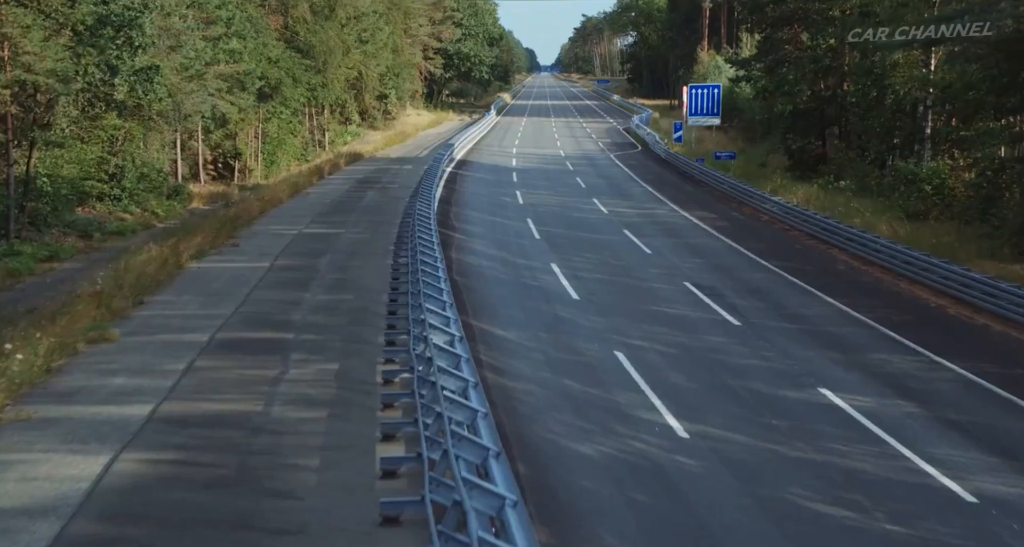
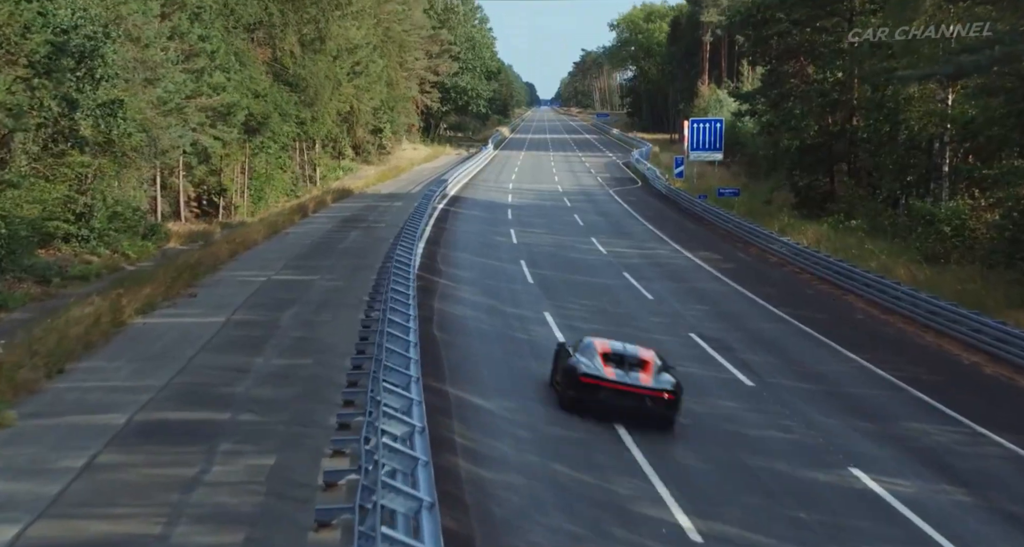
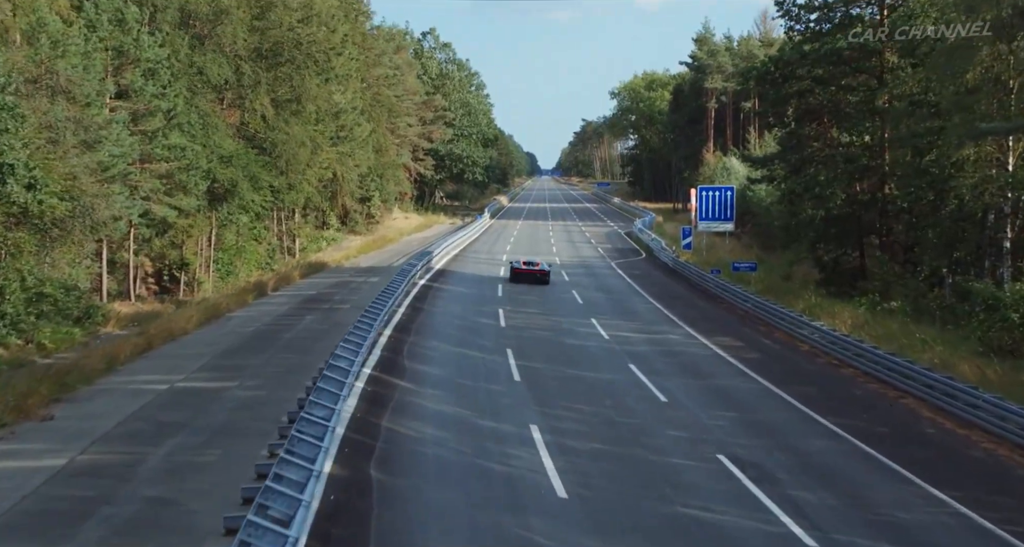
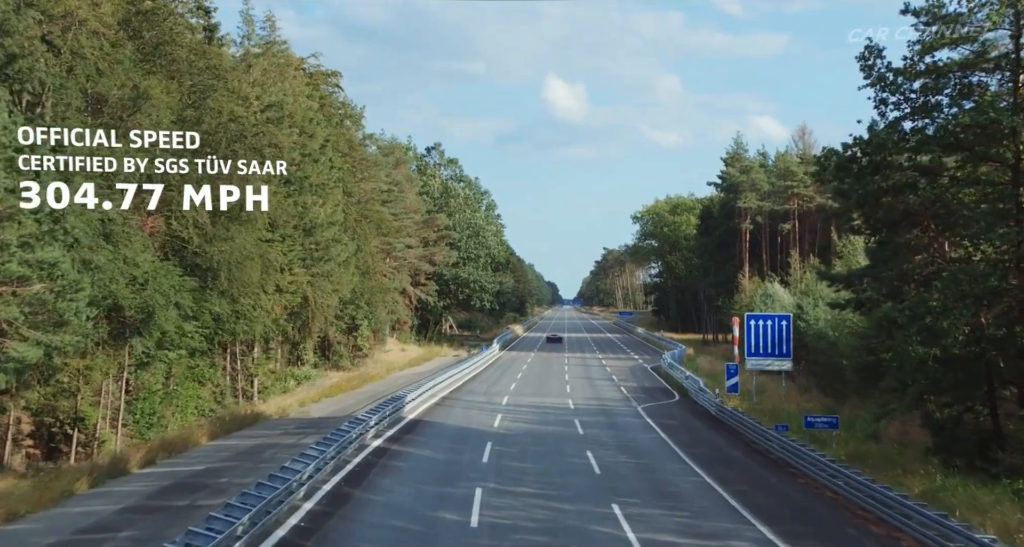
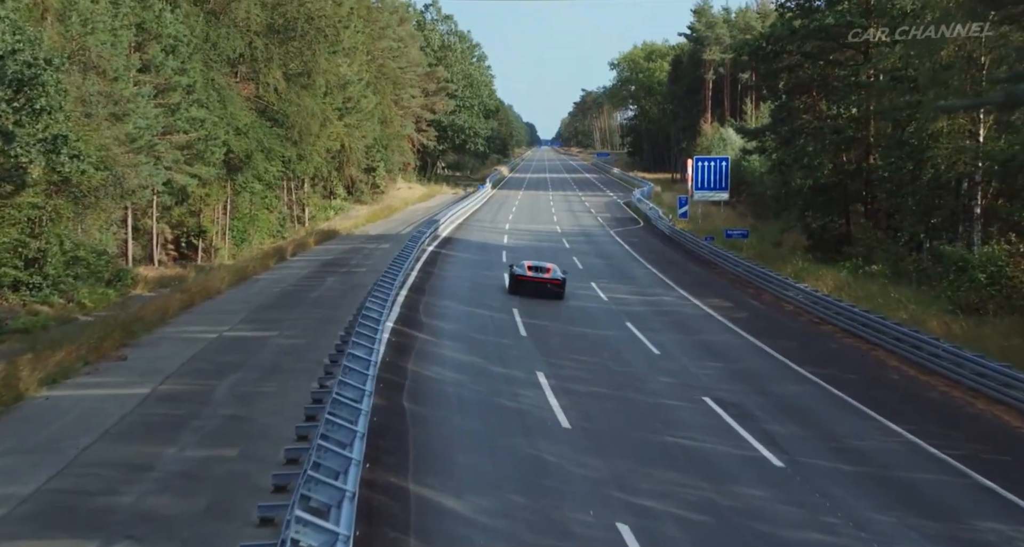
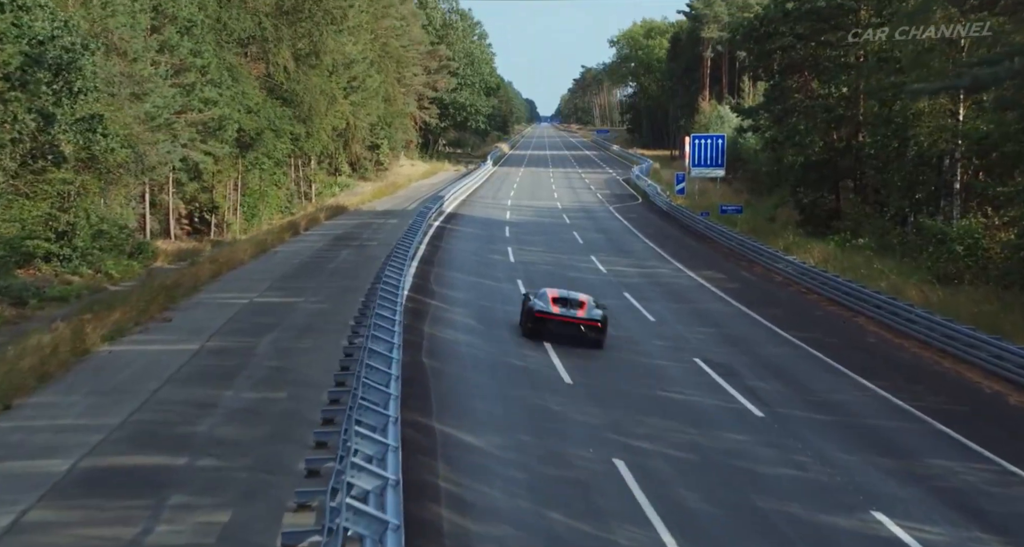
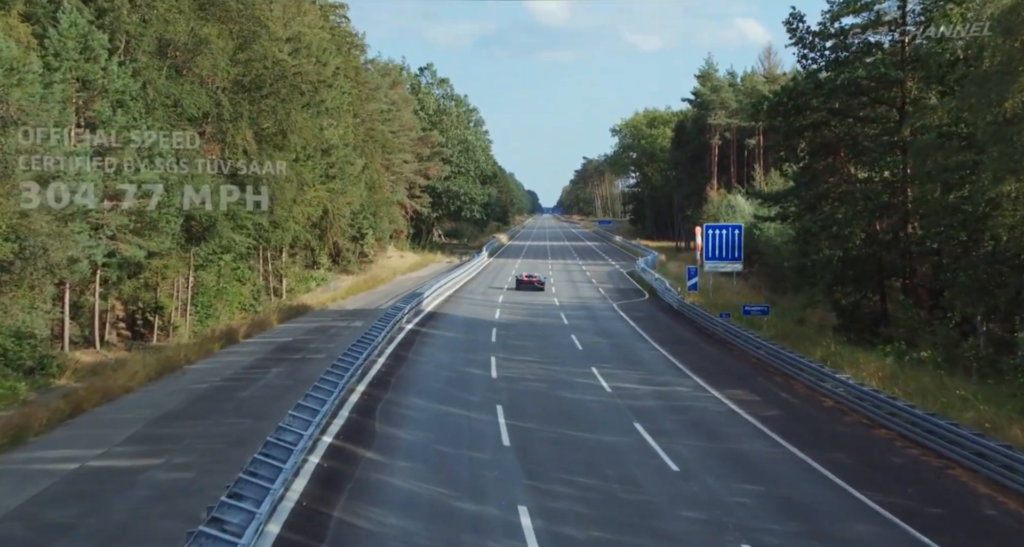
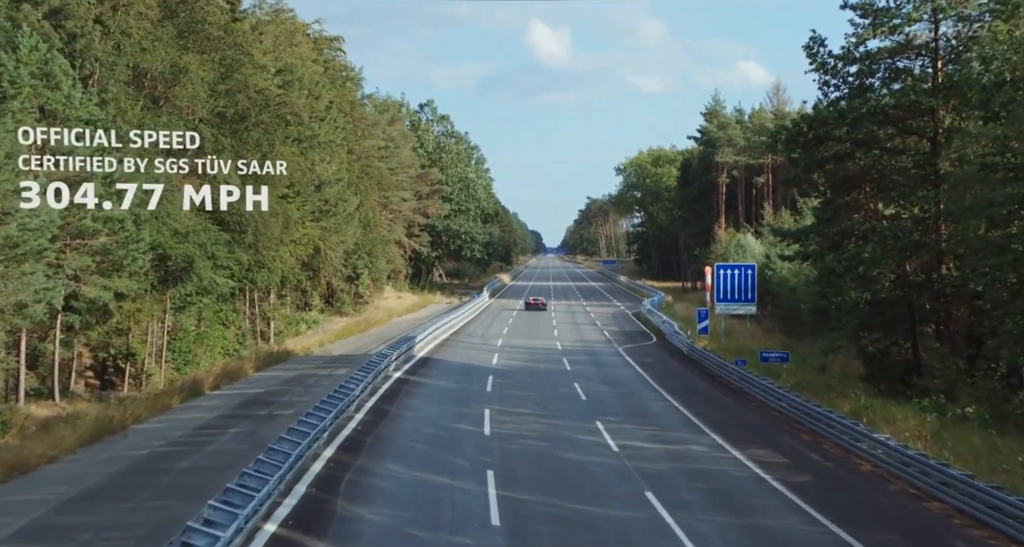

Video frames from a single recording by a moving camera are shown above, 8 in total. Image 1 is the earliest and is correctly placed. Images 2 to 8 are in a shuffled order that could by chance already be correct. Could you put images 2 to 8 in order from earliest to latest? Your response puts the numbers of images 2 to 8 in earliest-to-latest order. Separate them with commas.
2, 6, 5, 3, 7, 8, 4
